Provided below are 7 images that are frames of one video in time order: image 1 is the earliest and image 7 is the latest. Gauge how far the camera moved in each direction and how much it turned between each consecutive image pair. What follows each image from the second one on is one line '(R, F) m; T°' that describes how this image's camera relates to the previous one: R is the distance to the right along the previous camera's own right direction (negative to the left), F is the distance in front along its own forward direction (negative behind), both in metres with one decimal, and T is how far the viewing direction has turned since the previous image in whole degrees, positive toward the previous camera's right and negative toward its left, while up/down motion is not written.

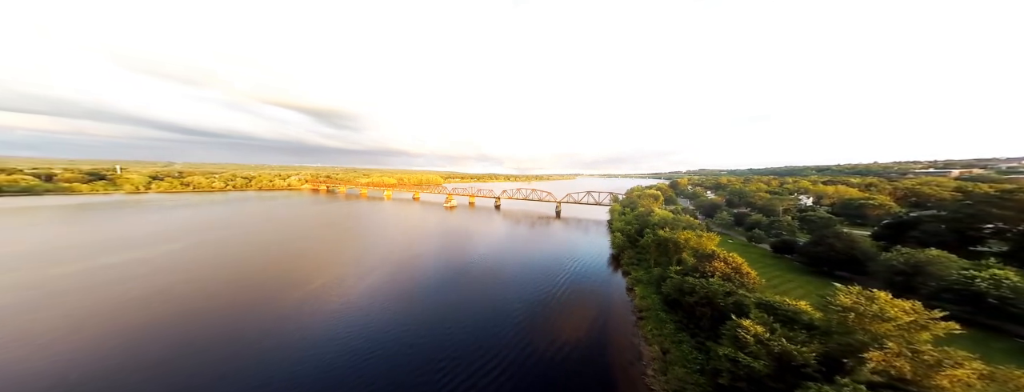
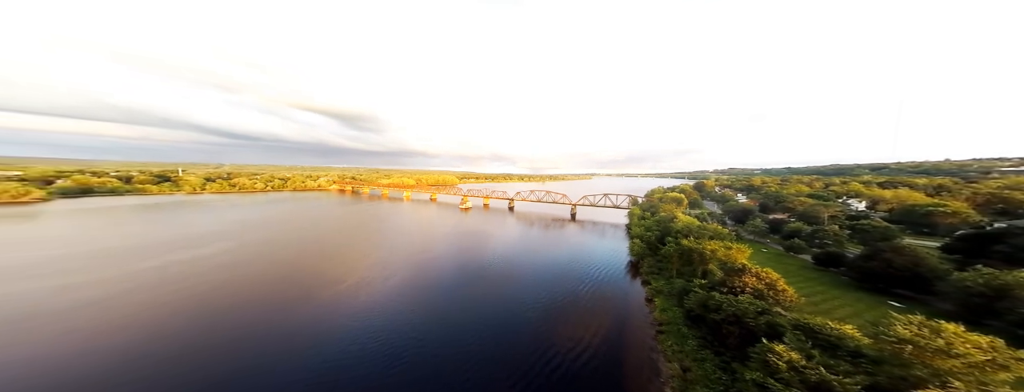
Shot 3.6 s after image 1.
(+0.9, +0.6) m; -5°
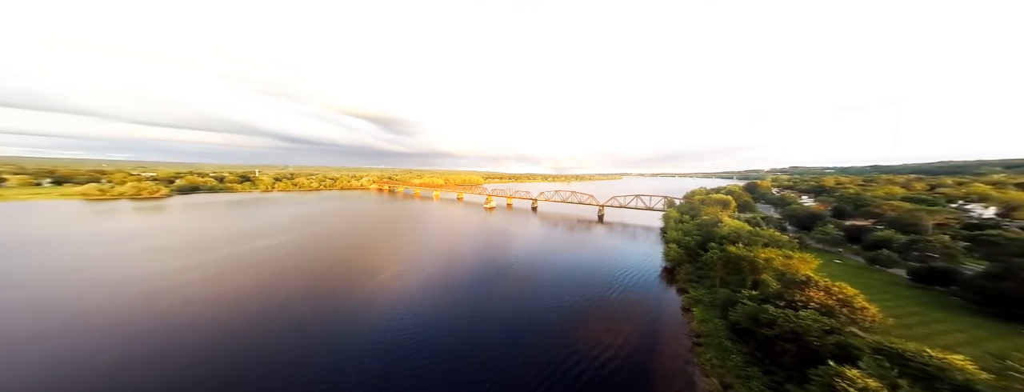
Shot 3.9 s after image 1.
(+1.4, +1.1) m; -8°
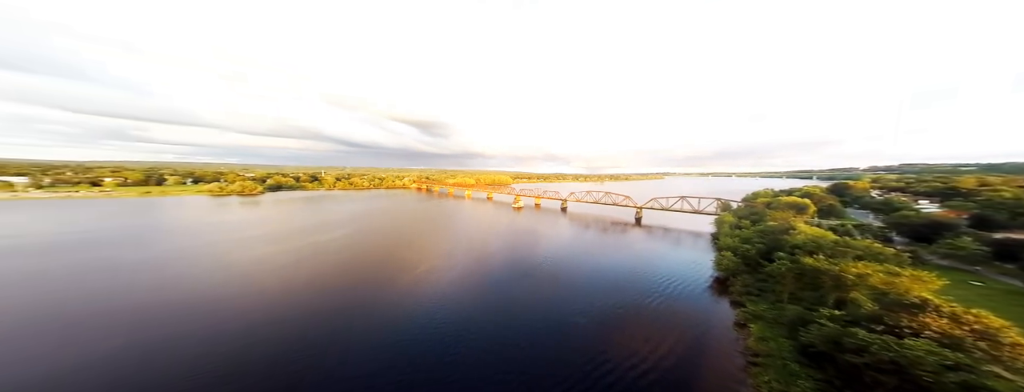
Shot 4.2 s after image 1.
(+1.2, +1.4) m; -8°
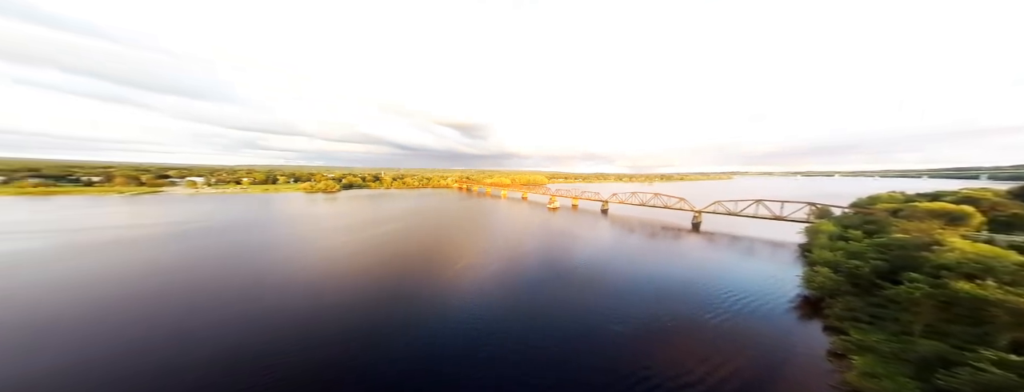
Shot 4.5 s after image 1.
(+0.8, +2.0) m; -9°
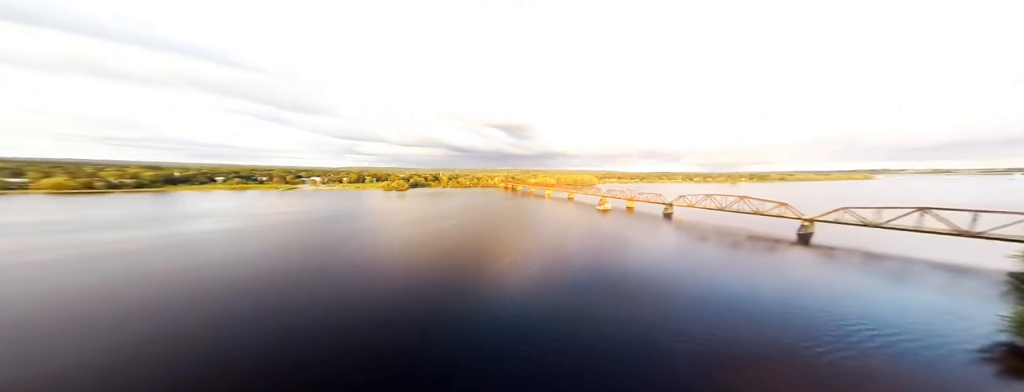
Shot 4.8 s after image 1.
(-0.6, +1.6) m; -10°
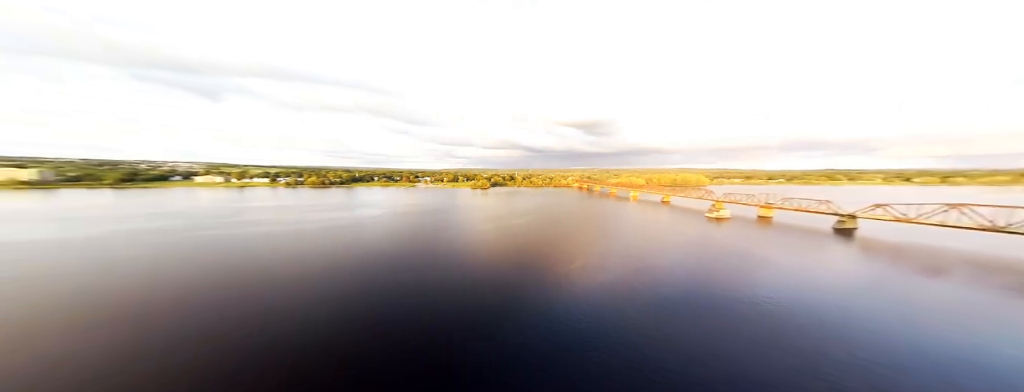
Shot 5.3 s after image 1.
(-3.0, +2.1) m; -15°
